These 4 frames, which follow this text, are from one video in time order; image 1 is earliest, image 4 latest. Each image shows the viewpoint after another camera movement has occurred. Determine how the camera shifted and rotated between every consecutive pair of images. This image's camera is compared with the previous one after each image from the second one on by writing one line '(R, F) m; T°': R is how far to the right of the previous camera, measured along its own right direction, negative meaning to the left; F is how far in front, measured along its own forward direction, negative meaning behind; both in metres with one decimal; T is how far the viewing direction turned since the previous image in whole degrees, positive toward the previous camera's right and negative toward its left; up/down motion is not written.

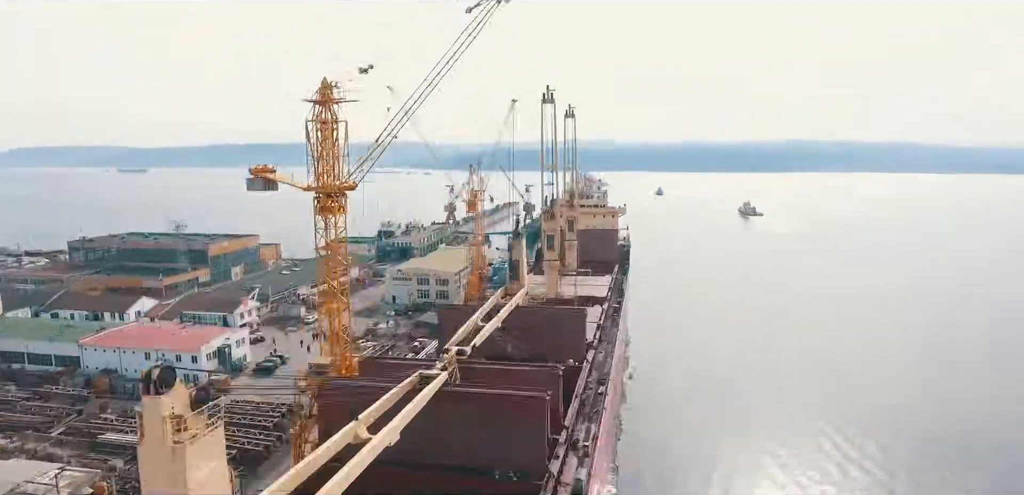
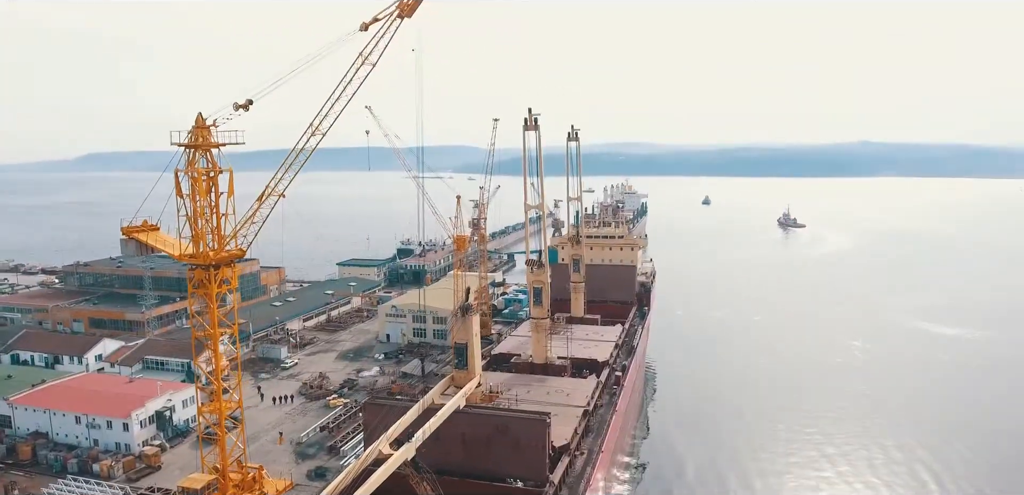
(+1.4, +2.7) m; -4°
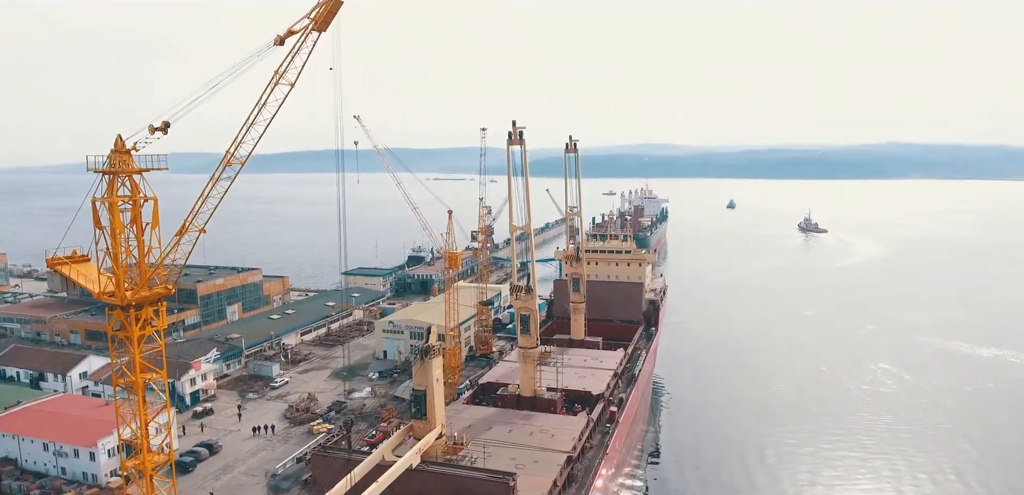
(+0.7, +1.0) m; -2°
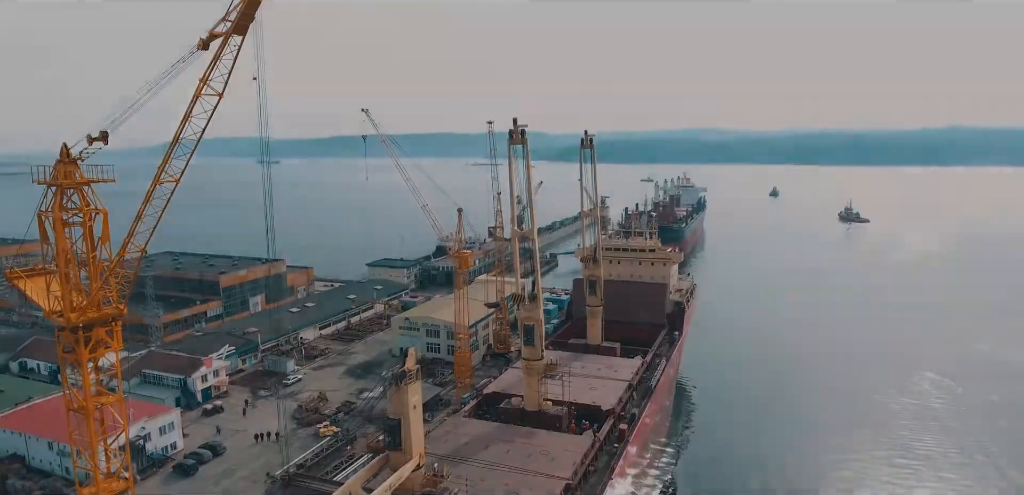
(+0.6, +0.8) m; -3°
